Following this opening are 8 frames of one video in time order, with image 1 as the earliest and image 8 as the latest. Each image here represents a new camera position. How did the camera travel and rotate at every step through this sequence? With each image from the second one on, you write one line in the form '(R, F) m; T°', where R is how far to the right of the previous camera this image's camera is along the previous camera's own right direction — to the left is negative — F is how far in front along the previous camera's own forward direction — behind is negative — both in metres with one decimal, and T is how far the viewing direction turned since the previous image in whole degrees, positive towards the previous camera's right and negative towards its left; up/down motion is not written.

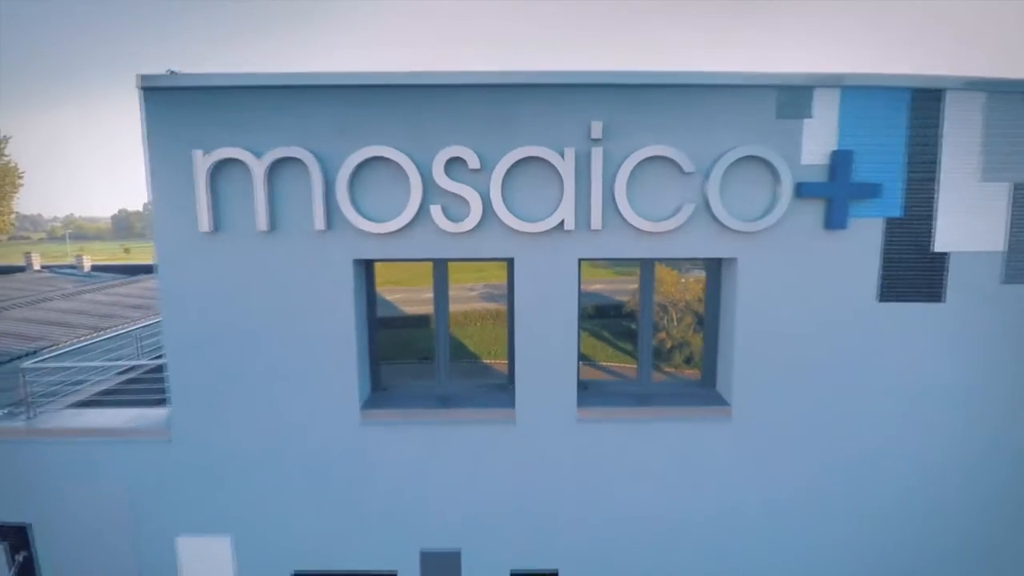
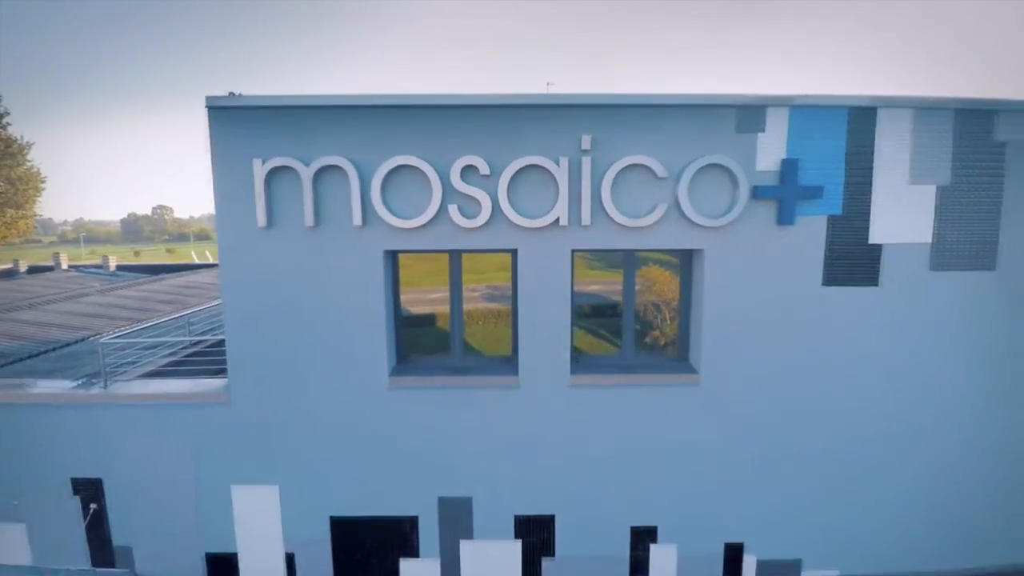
(0.0, -0.8) m; 0°
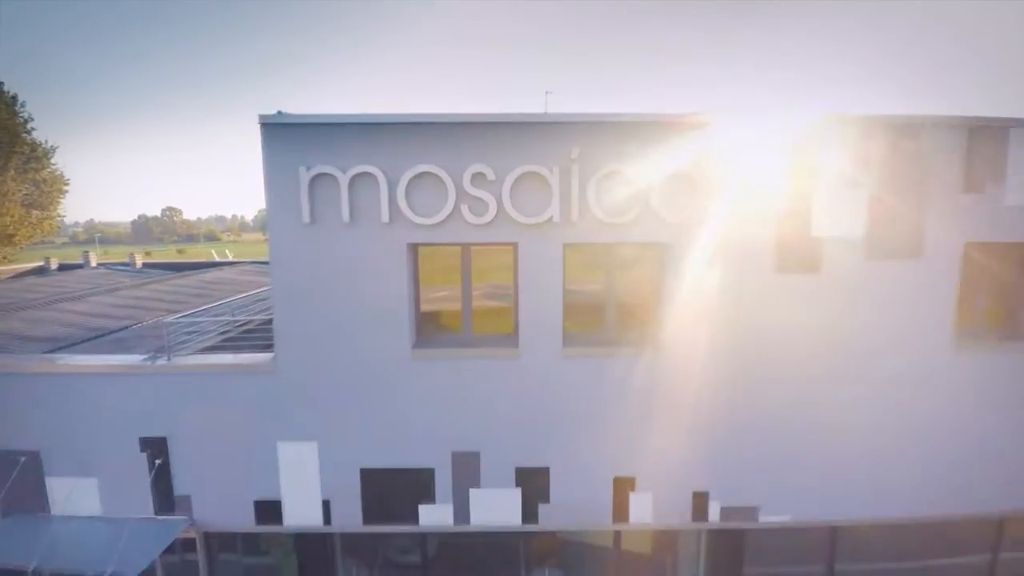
(0.0, -1.0) m; -1°
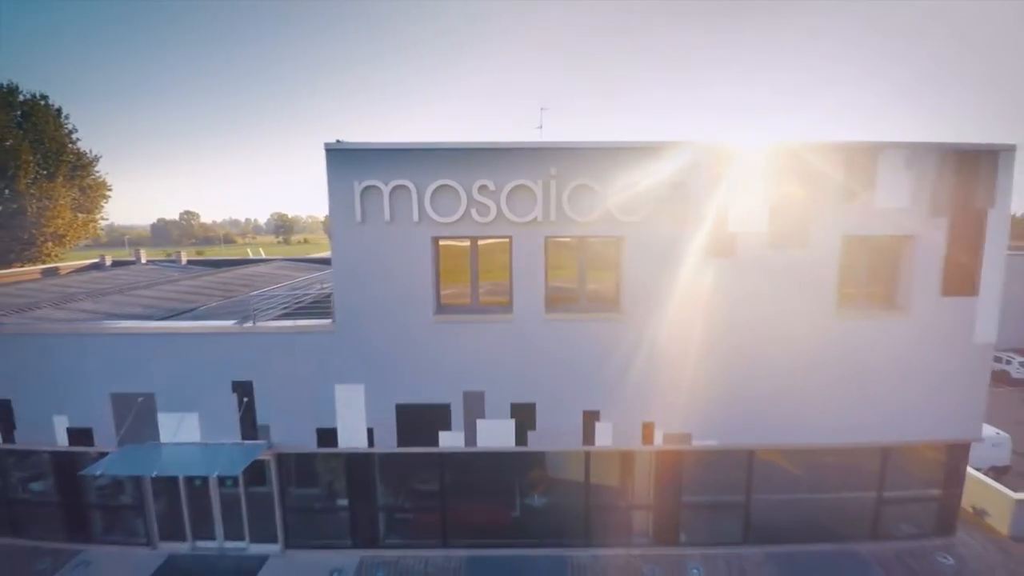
(+0.2, -2.1) m; -1°
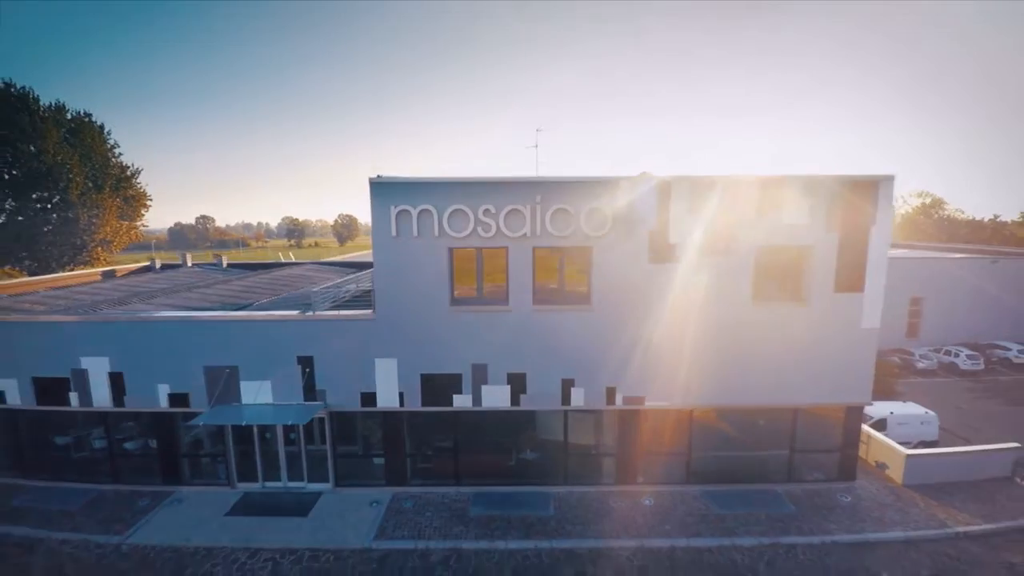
(+0.3, -2.7) m; -1°
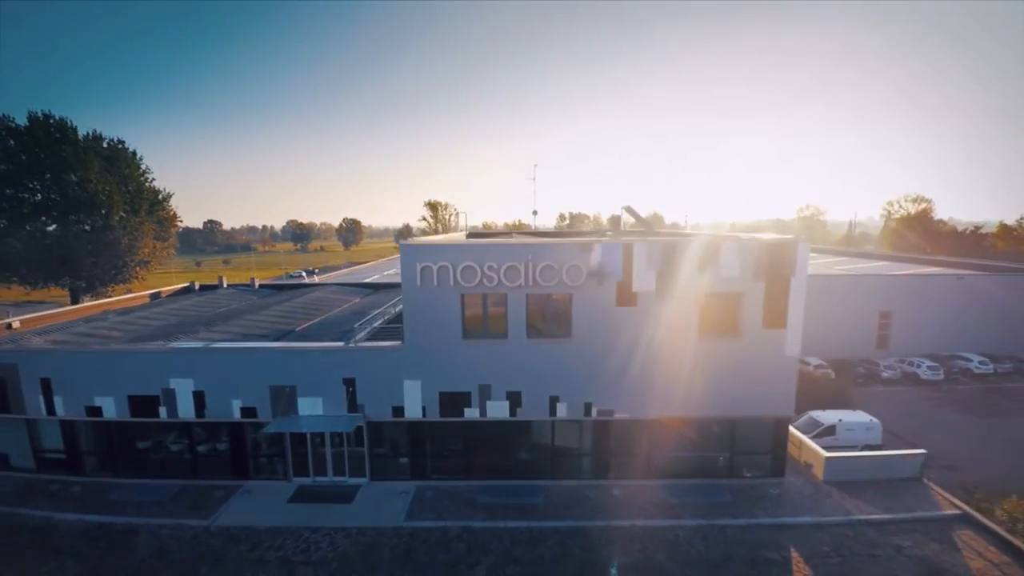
(+0.1, -3.1) m; 0°
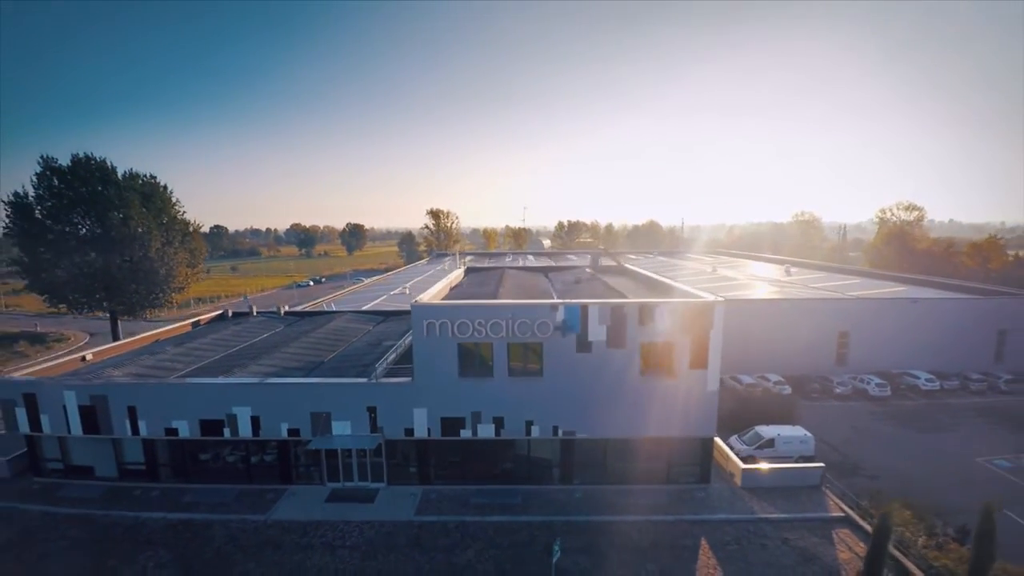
(+0.7, -4.2) m; 0°
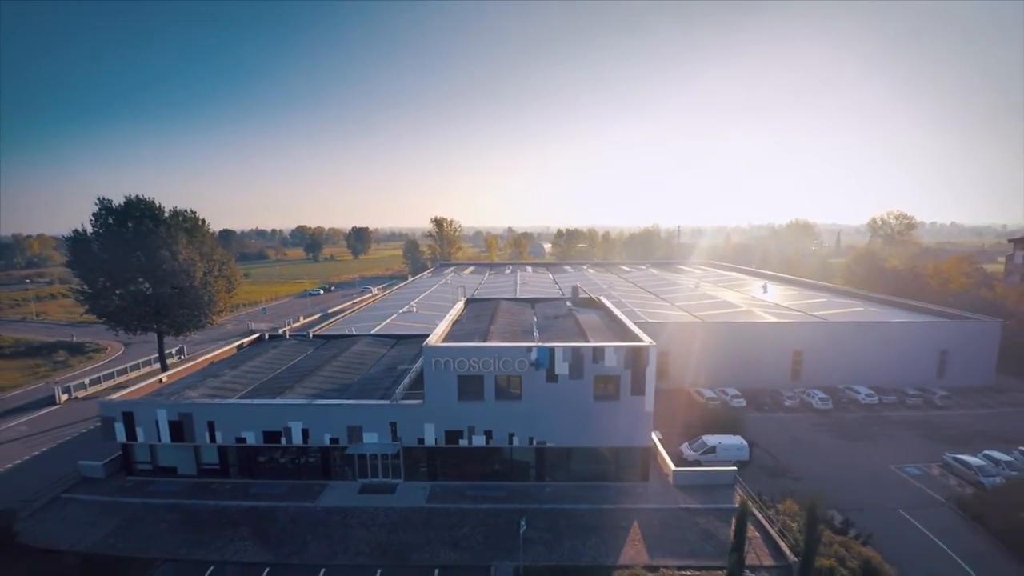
(+0.9, -6.1) m; 0°
